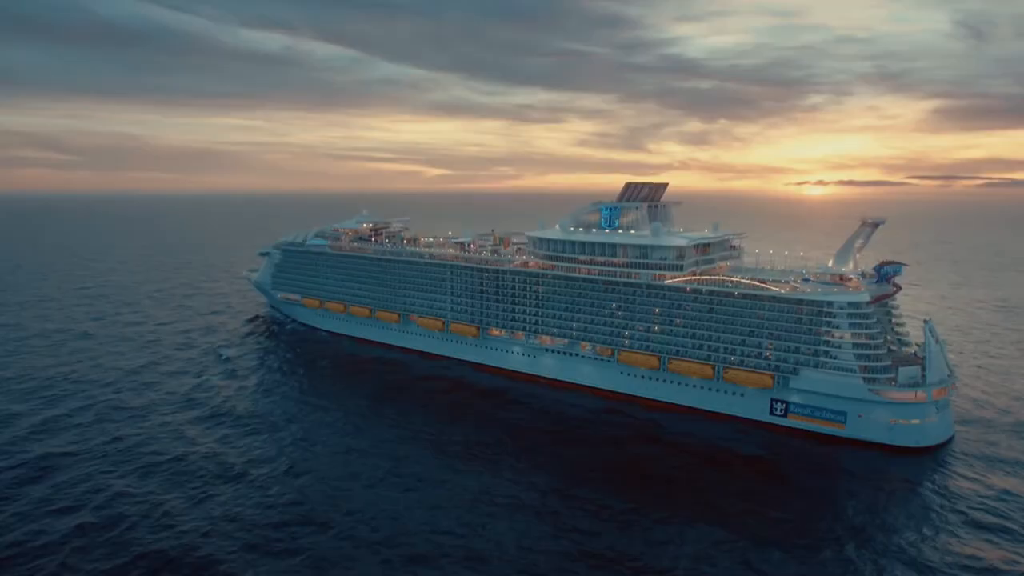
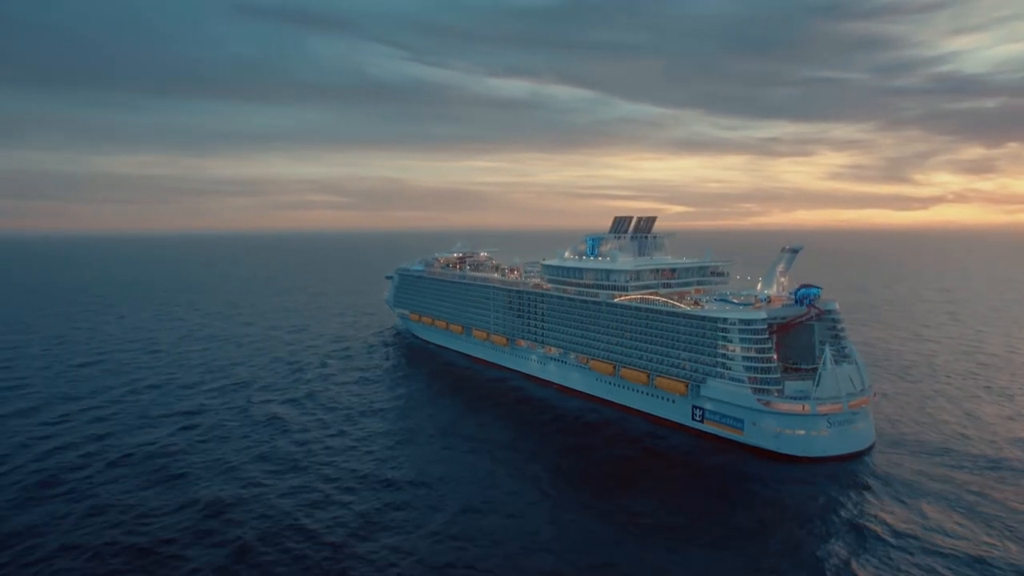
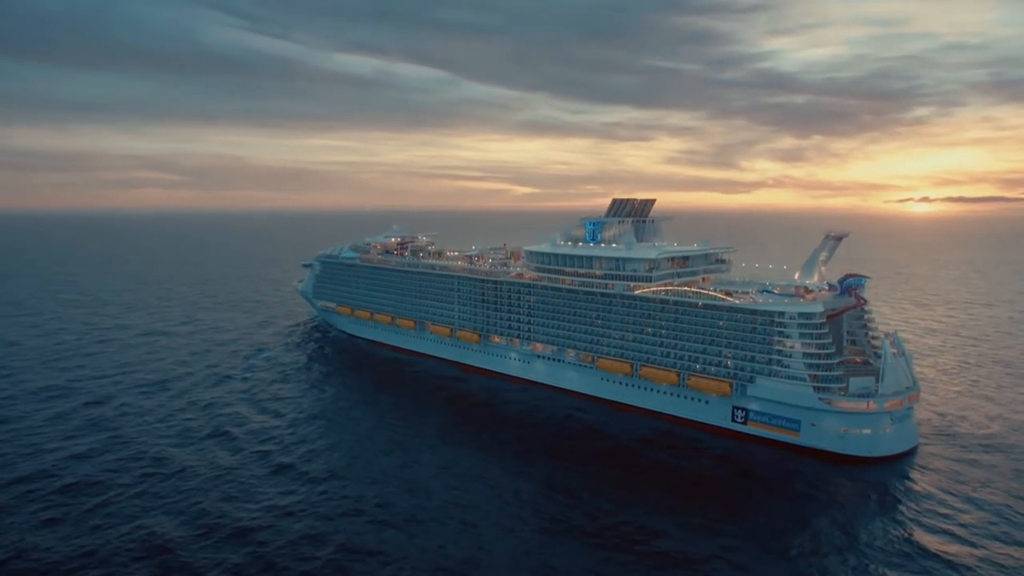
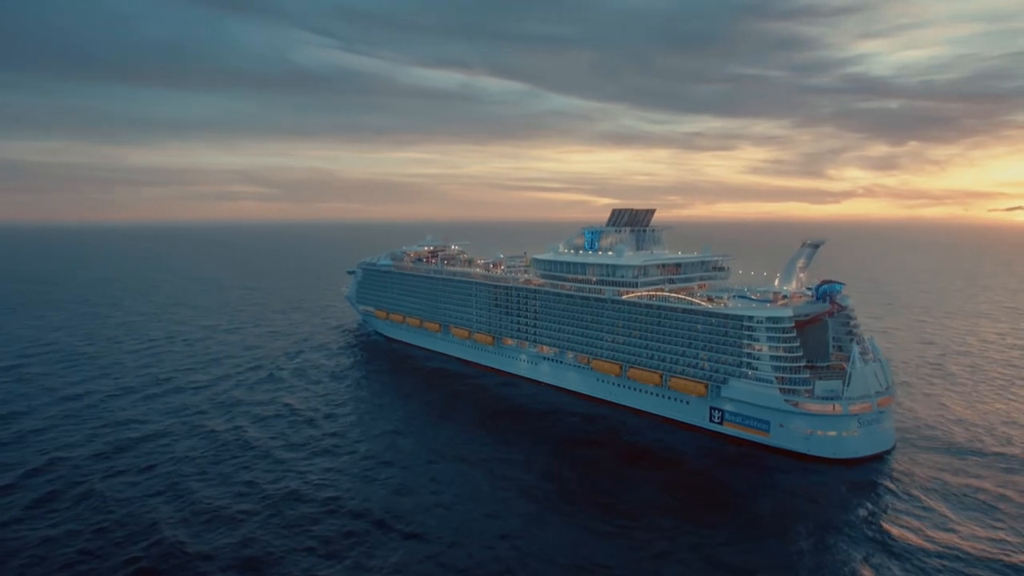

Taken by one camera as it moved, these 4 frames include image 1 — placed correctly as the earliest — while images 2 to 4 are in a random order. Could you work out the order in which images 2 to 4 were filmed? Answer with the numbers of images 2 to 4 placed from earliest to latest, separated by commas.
3, 4, 2
